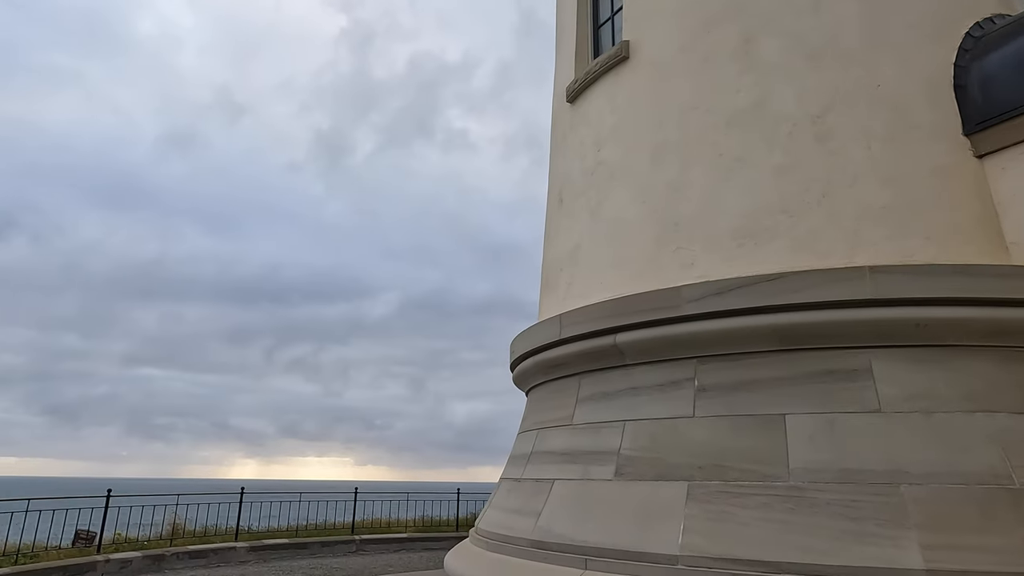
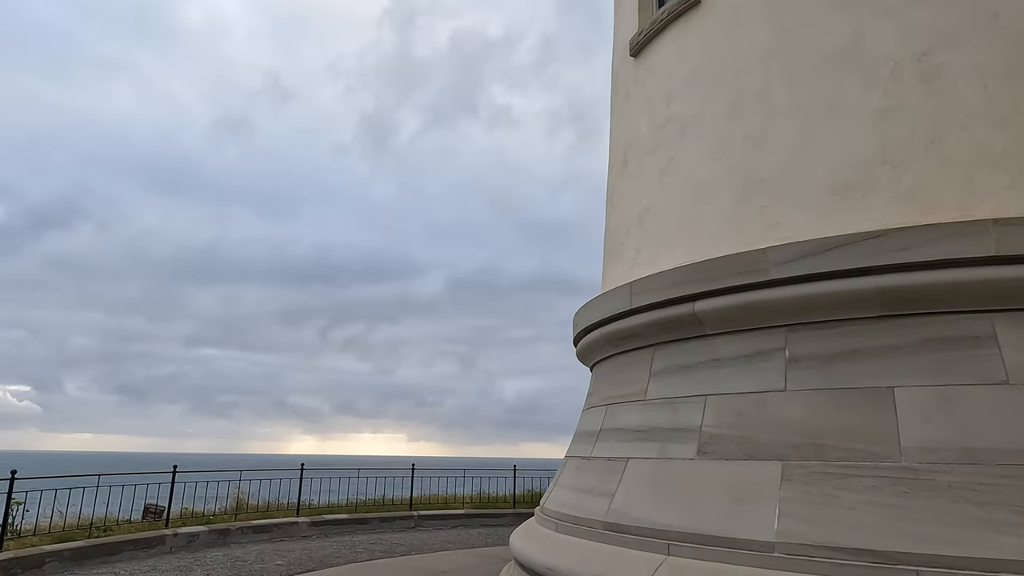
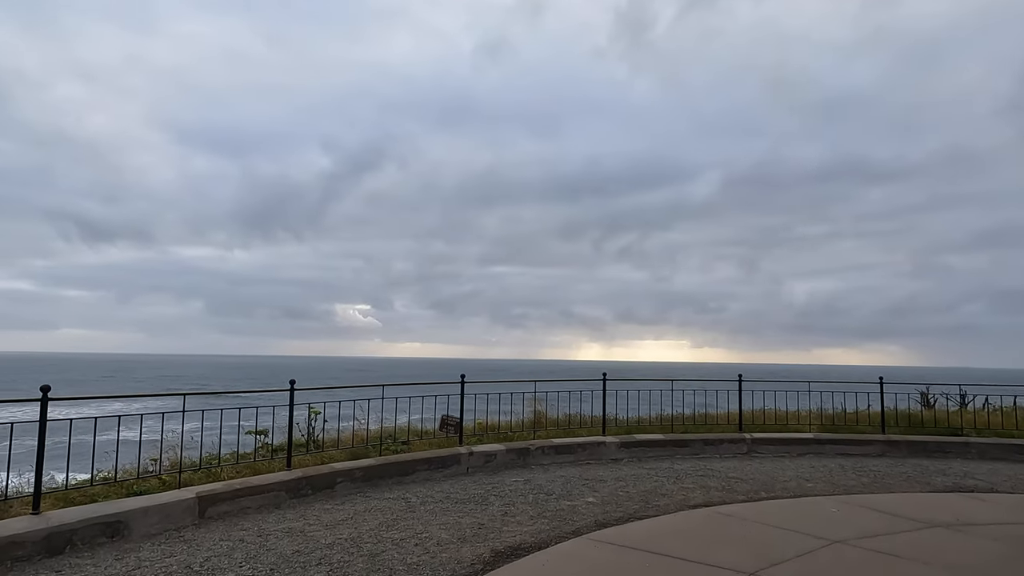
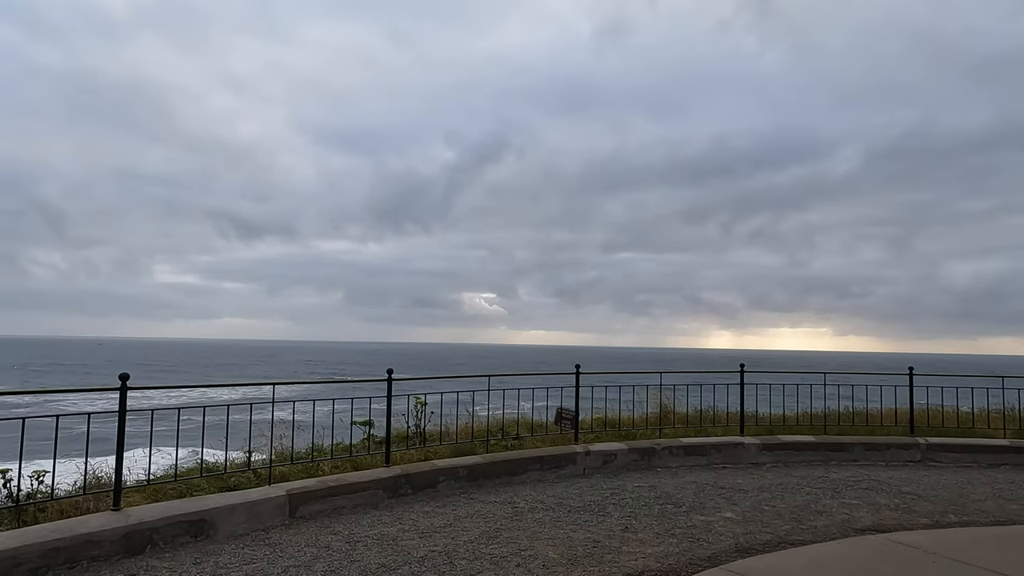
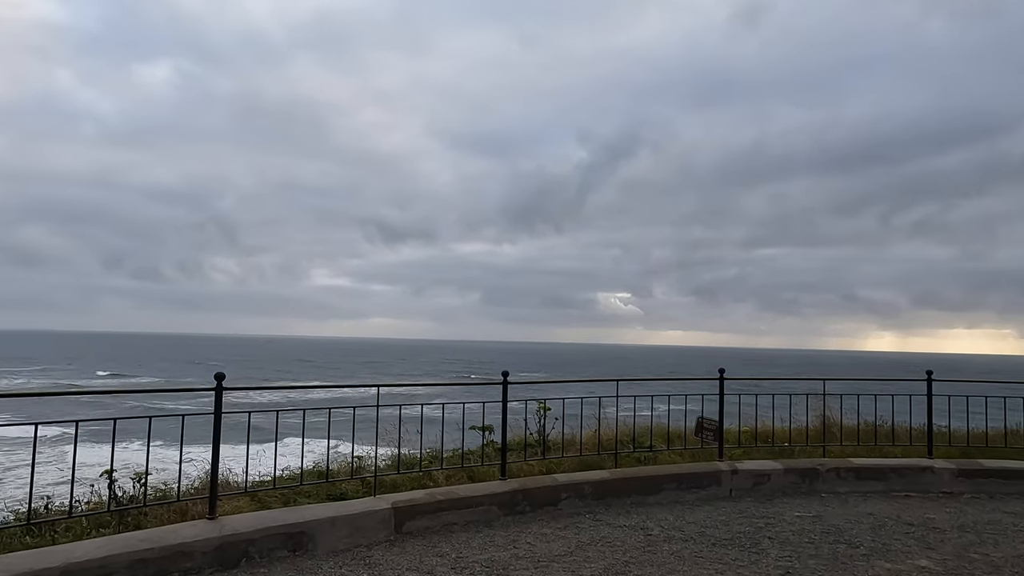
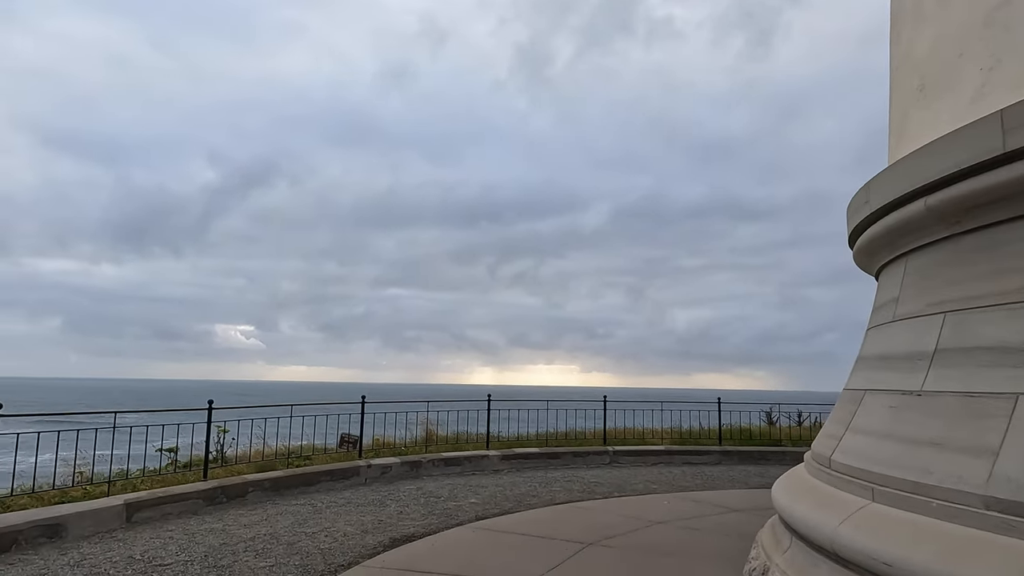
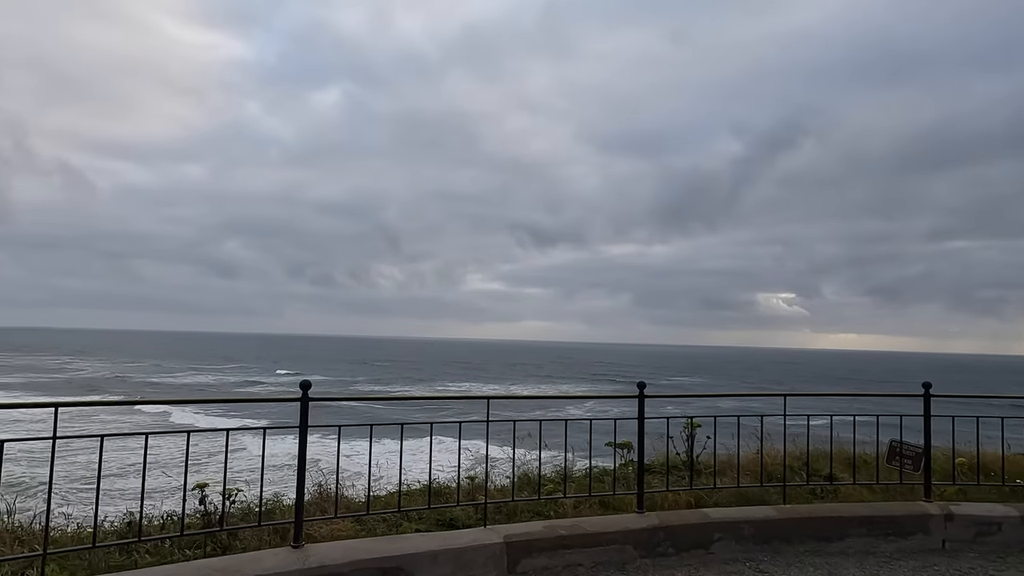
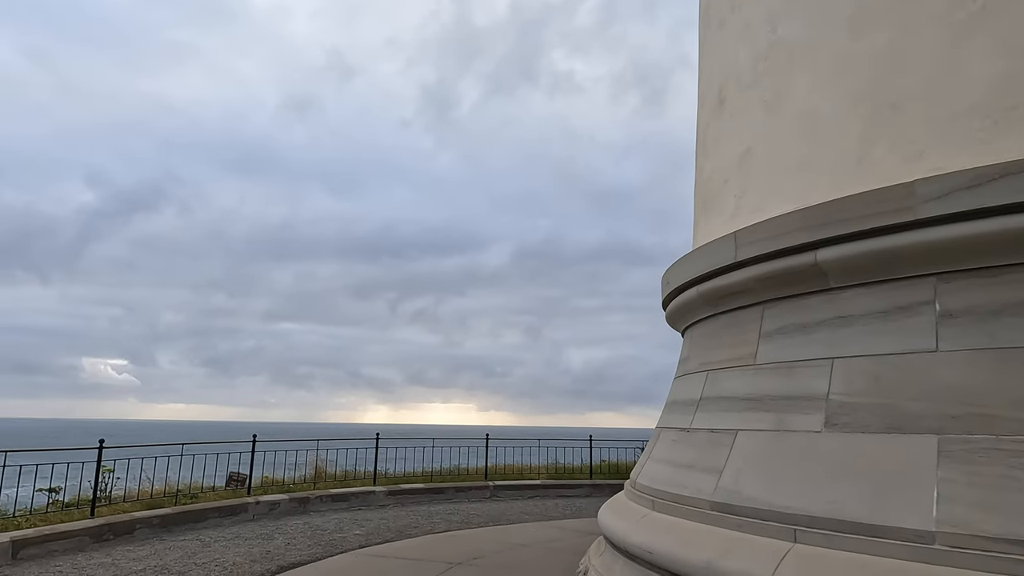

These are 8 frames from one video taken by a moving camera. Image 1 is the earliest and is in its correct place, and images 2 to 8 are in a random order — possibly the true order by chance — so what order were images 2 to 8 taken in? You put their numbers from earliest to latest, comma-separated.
2, 8, 6, 3, 4, 5, 7
